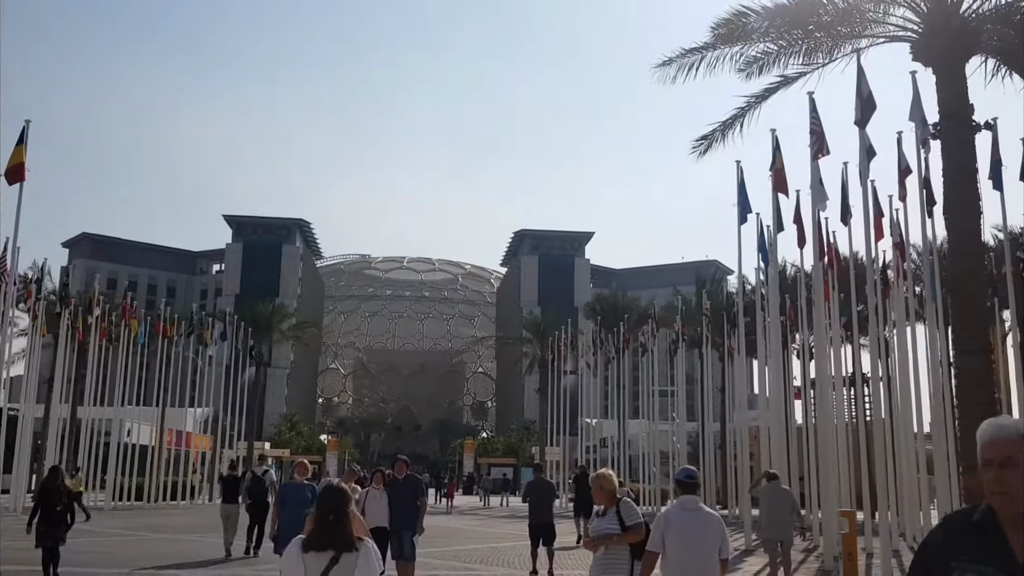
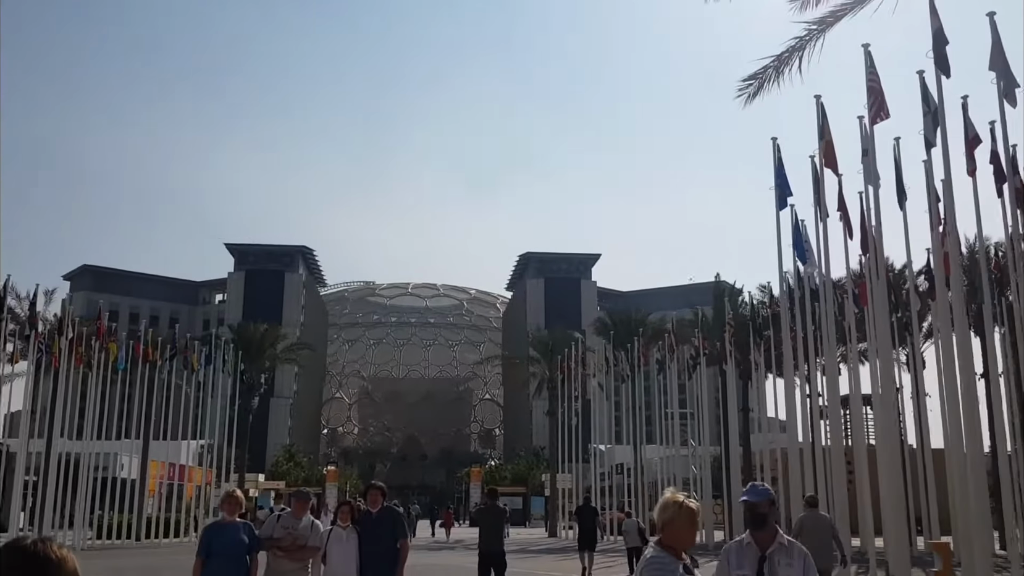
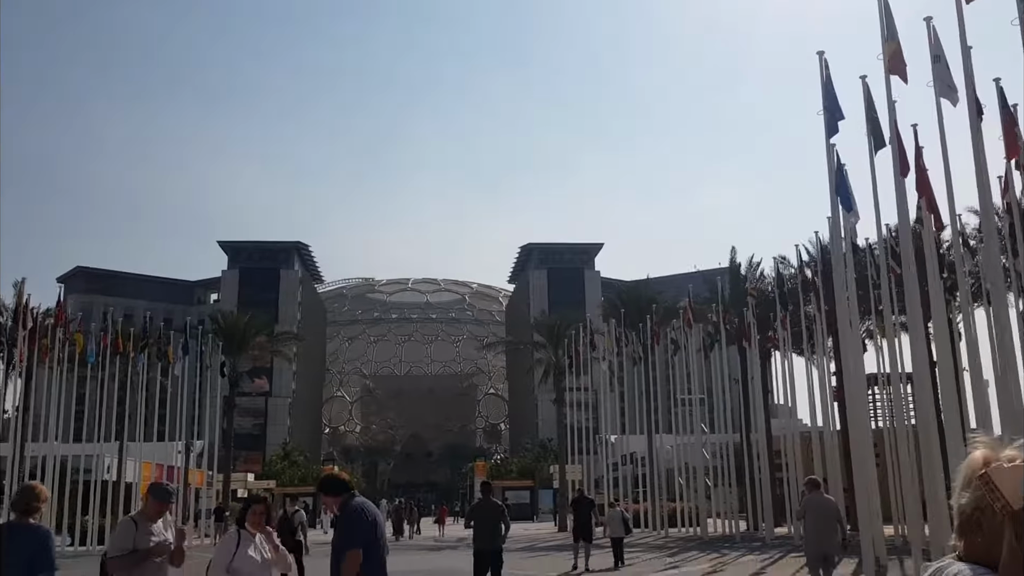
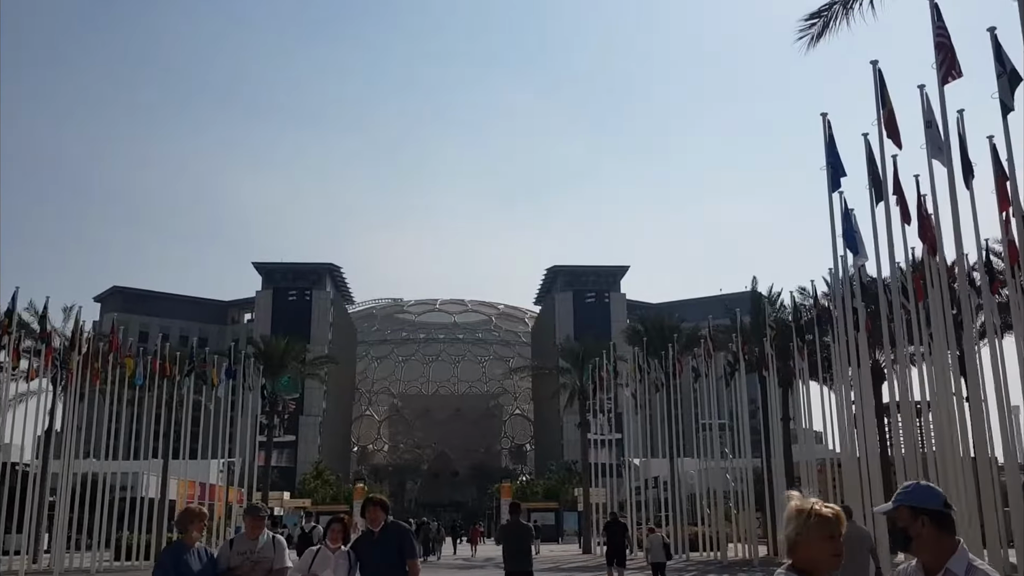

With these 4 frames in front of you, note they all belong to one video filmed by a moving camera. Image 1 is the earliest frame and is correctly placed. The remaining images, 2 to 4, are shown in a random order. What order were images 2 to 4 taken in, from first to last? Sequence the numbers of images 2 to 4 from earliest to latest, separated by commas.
2, 4, 3
